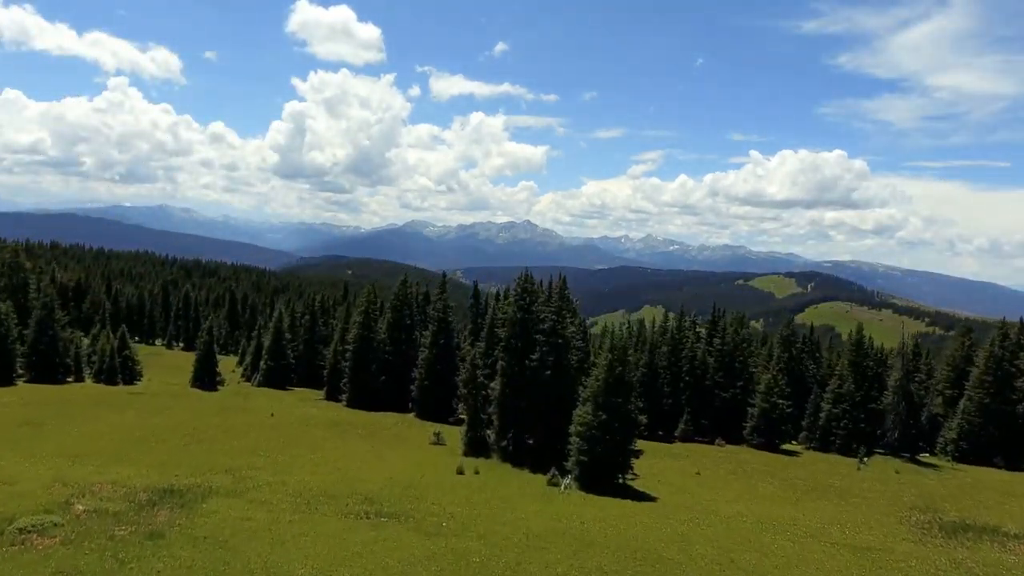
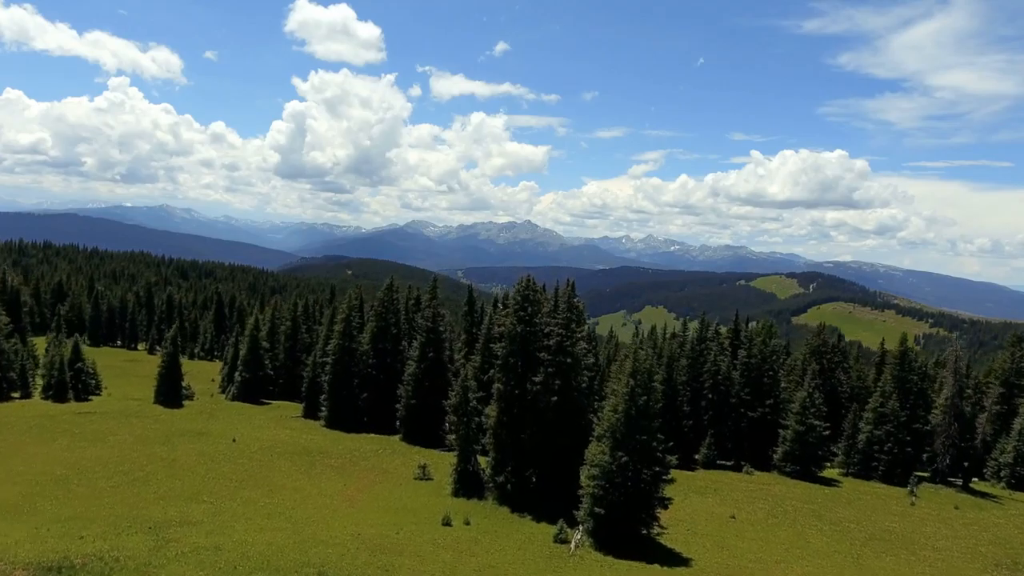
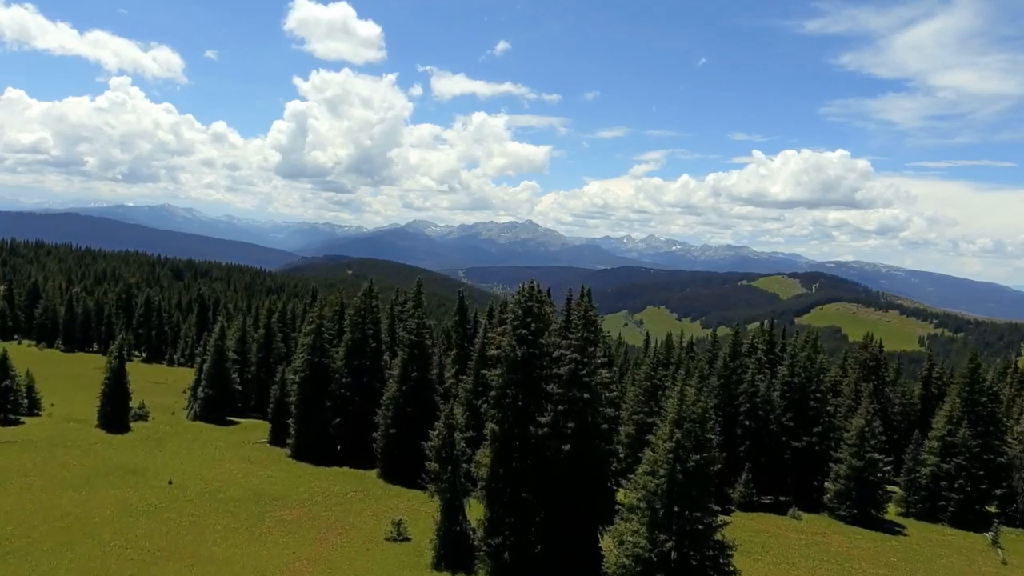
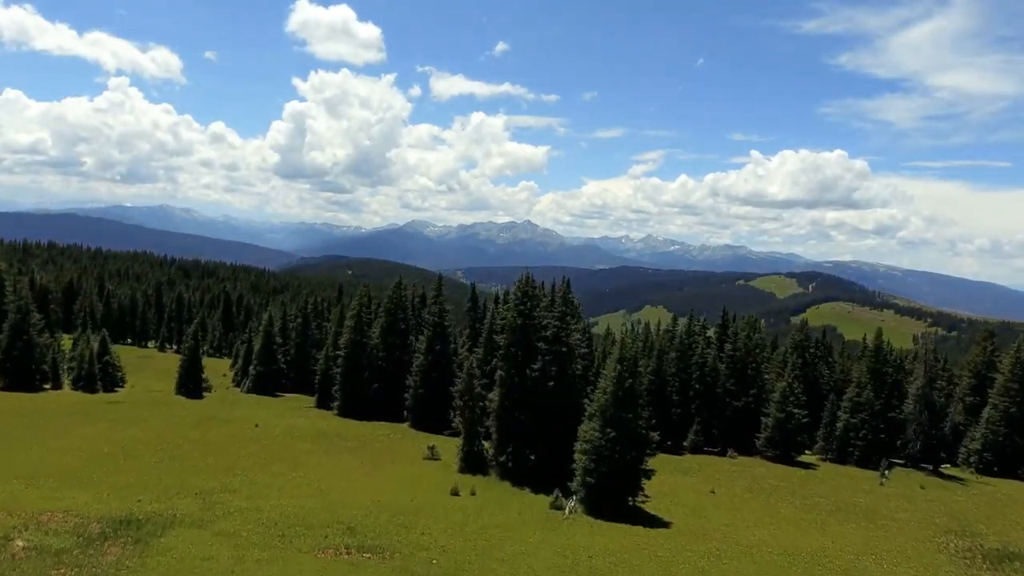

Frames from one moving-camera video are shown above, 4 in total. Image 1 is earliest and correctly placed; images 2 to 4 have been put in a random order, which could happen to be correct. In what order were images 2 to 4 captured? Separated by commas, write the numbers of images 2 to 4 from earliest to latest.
4, 2, 3
